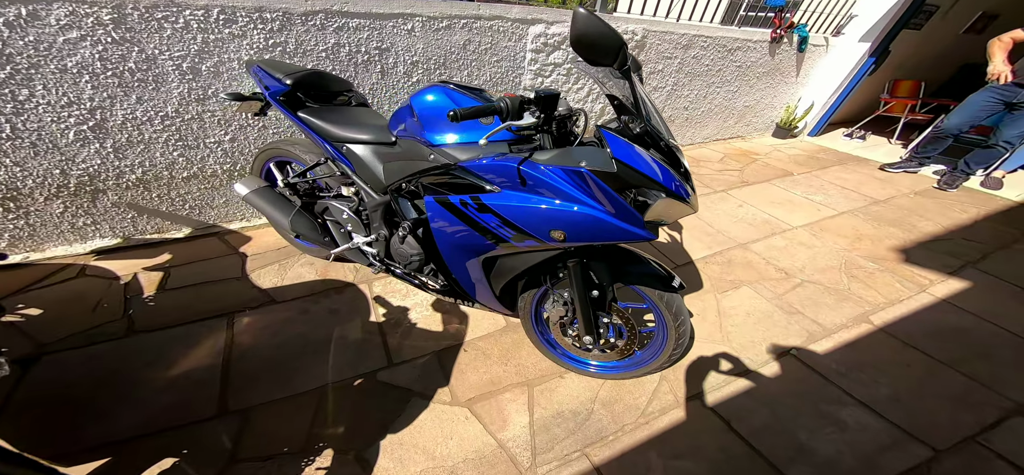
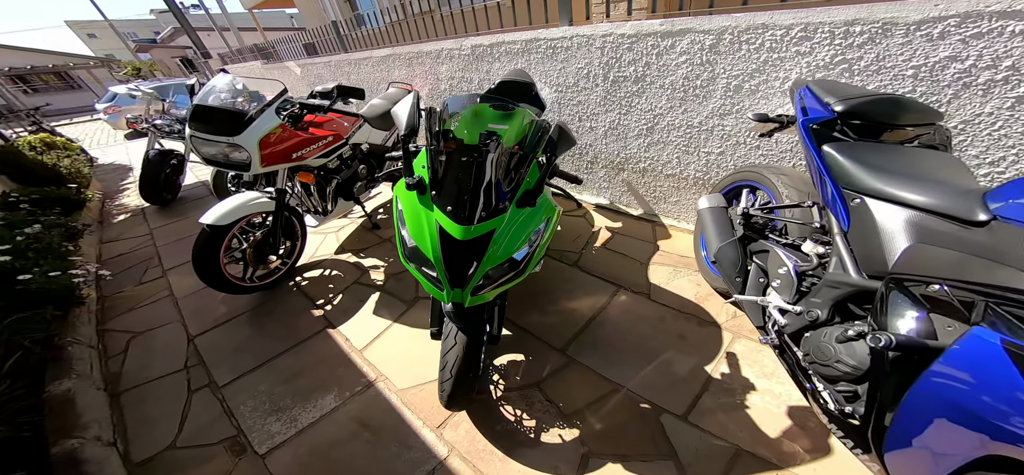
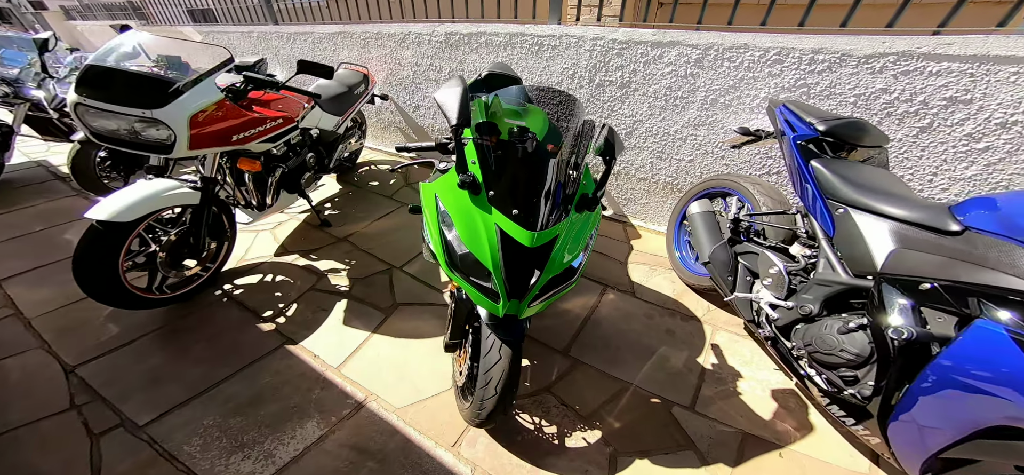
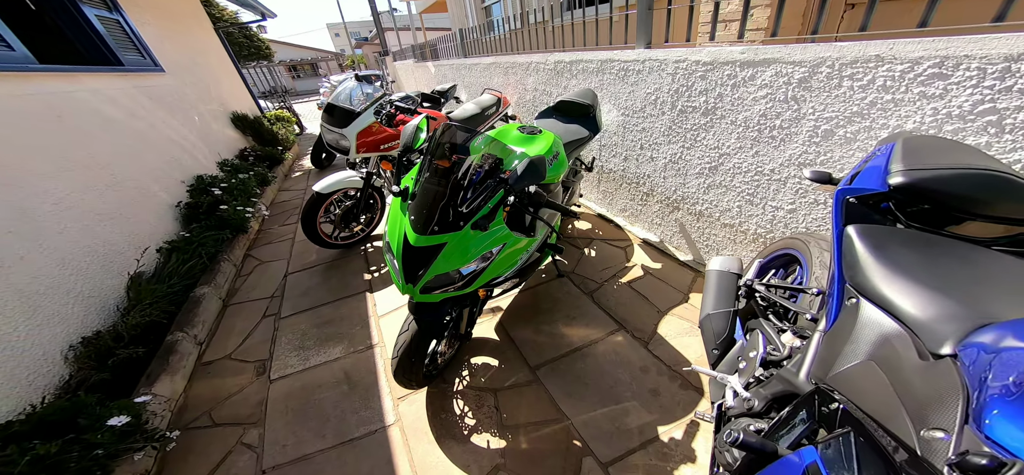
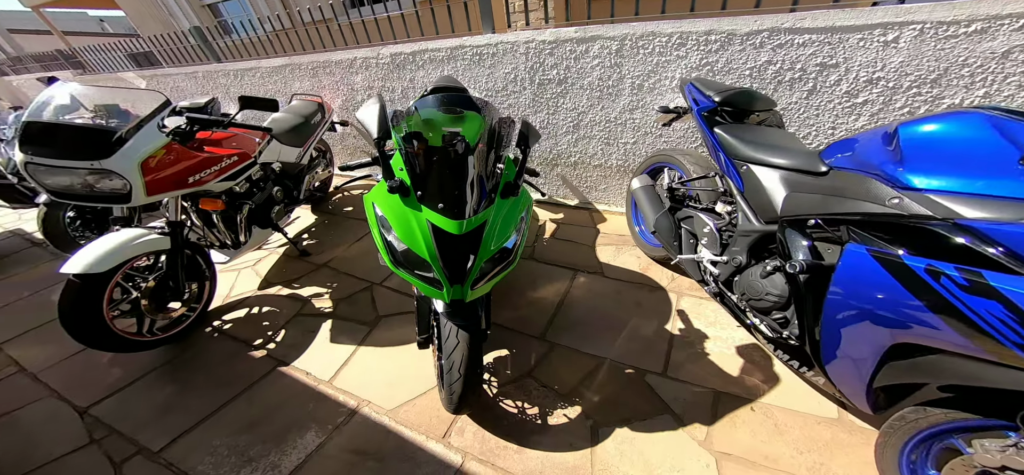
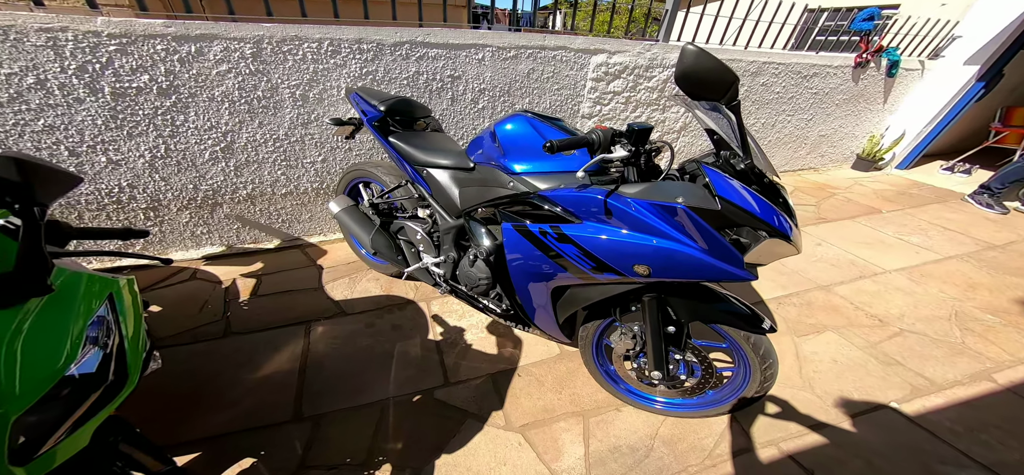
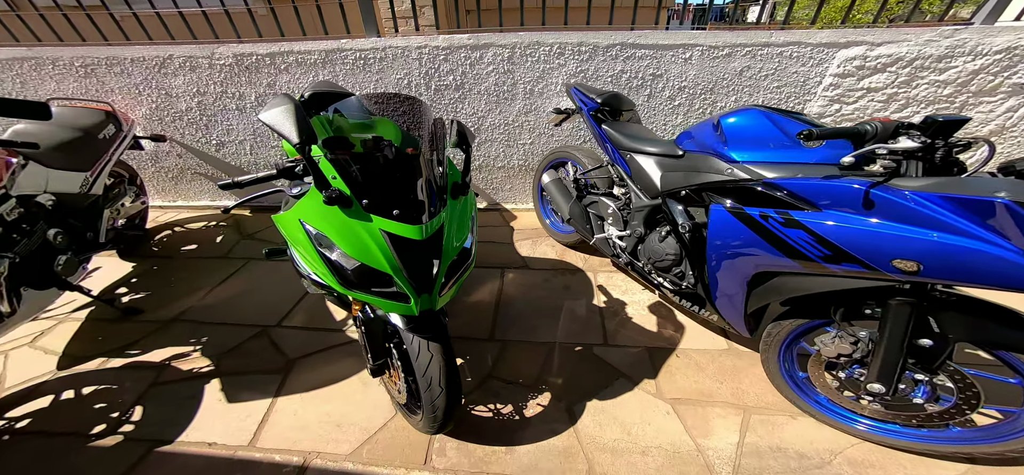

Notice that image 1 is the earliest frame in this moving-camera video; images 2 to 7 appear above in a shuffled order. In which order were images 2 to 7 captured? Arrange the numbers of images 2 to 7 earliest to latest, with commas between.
6, 7, 5, 2, 4, 3
